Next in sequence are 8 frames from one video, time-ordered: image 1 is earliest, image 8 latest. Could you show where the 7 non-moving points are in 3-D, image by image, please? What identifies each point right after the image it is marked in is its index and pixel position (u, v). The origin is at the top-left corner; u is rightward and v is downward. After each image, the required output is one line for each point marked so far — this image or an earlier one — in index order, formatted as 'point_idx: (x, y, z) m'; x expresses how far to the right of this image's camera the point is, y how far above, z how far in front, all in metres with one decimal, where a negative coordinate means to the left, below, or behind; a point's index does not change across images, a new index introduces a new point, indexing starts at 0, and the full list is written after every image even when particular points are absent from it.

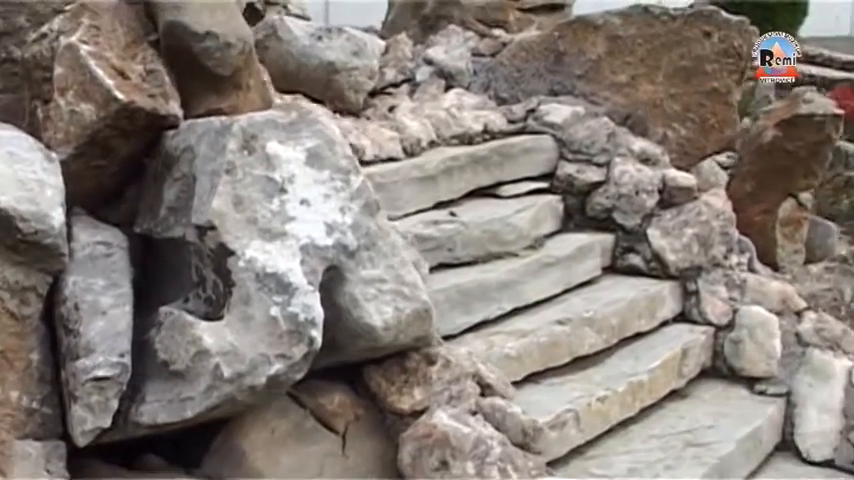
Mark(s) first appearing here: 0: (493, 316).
0: (+0.1, -0.1, +1.7) m
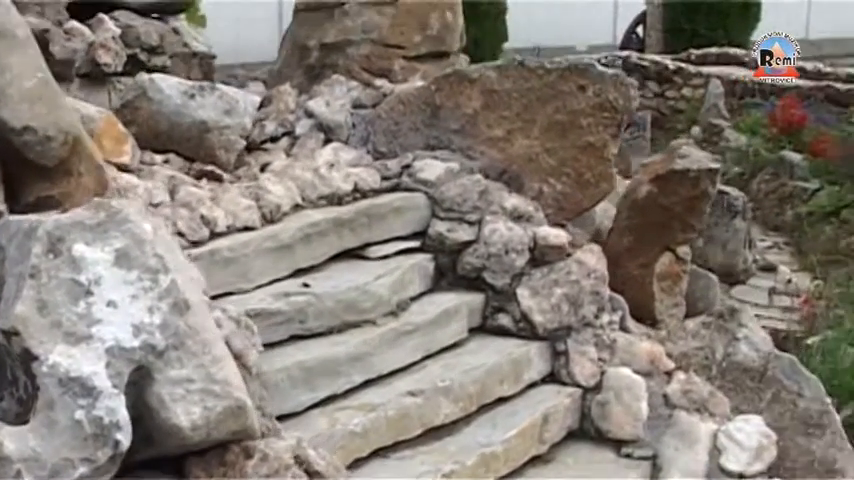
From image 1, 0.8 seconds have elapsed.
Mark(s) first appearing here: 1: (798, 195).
0: (-0.1, -0.2, +1.7) m
1: (+1.5, +0.2, +5.3) m
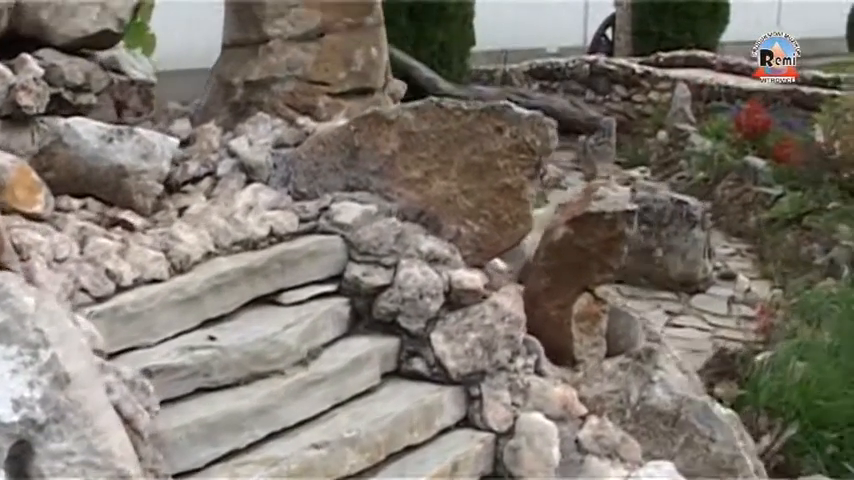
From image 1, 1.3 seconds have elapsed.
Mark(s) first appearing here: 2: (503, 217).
0: (-0.2, -0.3, +1.7) m
1: (+1.4, +0.2, +5.3) m
2: (+0.1, 0.0, +2.1) m
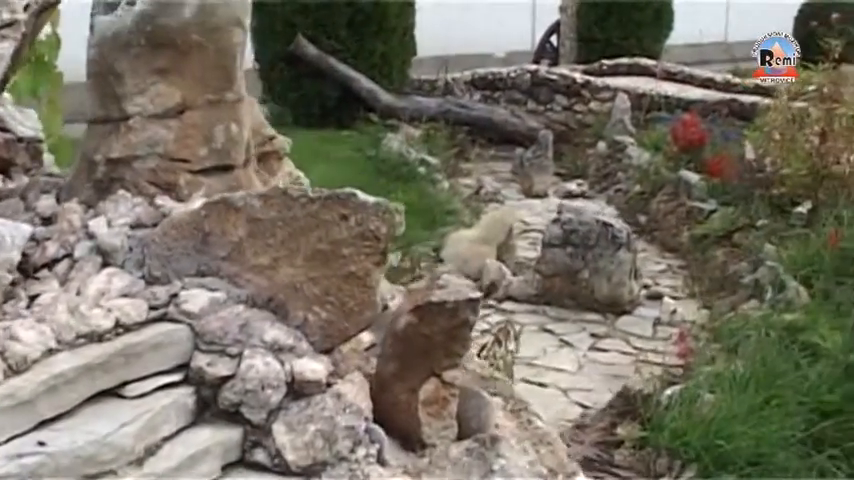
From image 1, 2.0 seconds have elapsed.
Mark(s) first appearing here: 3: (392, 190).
0: (-0.5, -0.4, +1.7) m
1: (+1.1, +0.1, +5.3) m
2: (-0.1, -0.1, +2.1) m
3: (-0.1, +0.2, +5.4) m
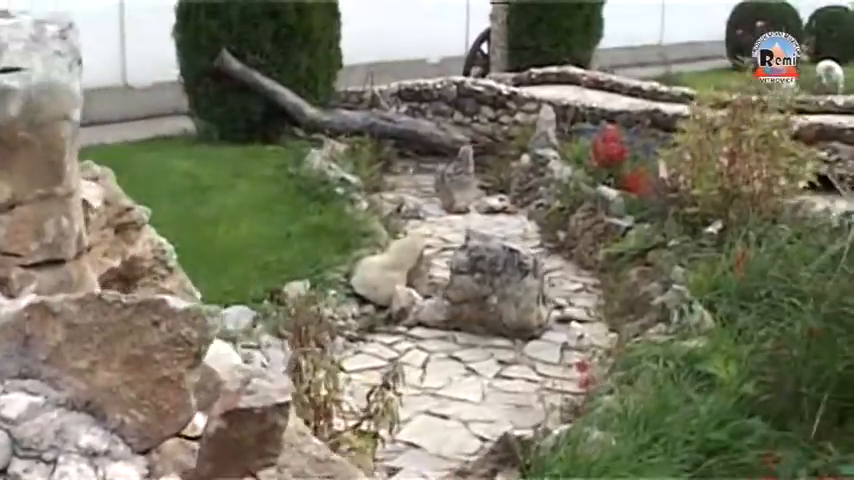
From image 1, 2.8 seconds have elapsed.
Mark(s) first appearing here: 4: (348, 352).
0: (-0.8, -0.6, +1.7) m
1: (+0.8, 0.0, +5.4) m
2: (-0.4, -0.3, +2.1) m
3: (-0.5, +0.1, +5.4) m
4: (-0.3, -0.4, +4.5) m
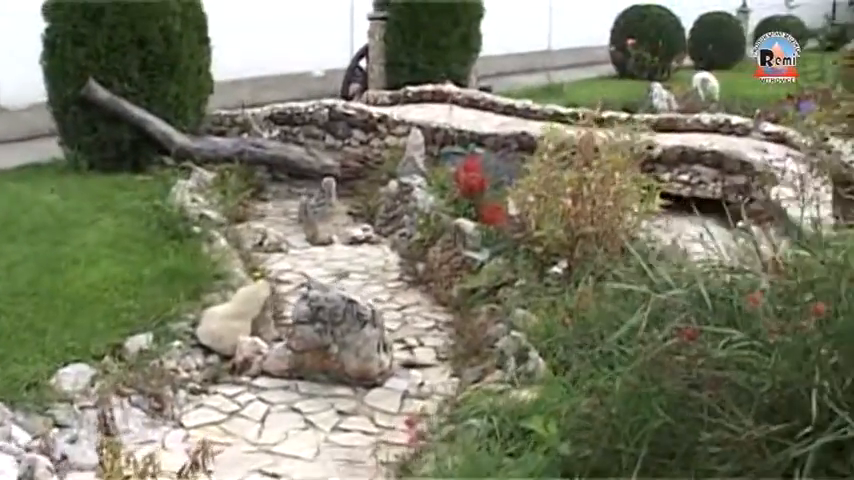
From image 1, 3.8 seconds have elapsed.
0: (-1.2, -0.9, +1.8) m
1: (+0.2, -0.1, +5.4) m
2: (-0.9, -0.6, +2.2) m
3: (-1.1, 0.0, +5.4) m
4: (-0.8, -0.6, +4.6) m
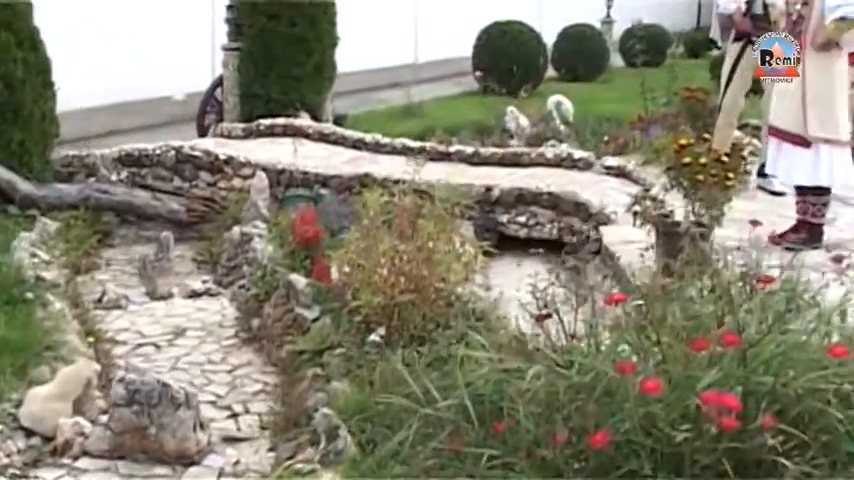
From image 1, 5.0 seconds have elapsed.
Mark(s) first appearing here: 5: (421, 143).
0: (-1.8, -1.4, +1.9) m
1: (-0.5, -0.4, +5.5) m
2: (-1.5, -1.1, +2.3) m
3: (-1.8, -0.3, +5.5) m
4: (-1.5, -0.9, +4.7) m
5: (0.0, +0.5, +6.9) m
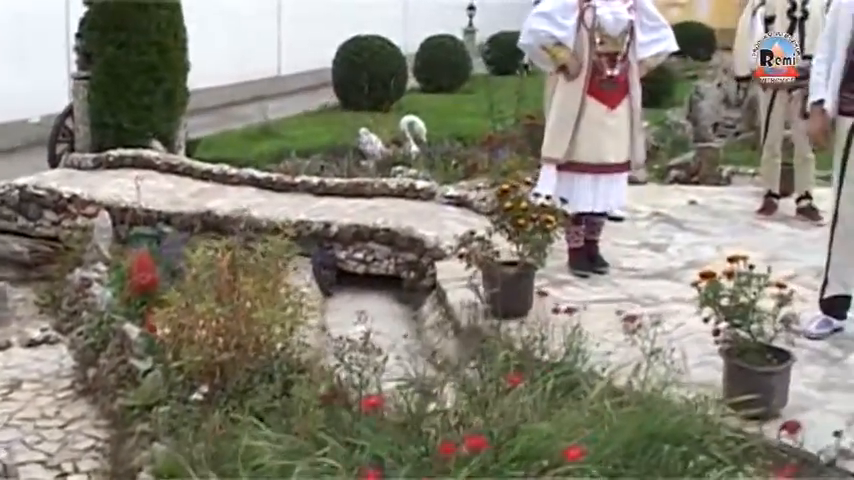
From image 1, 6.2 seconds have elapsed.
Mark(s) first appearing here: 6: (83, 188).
0: (-2.4, -1.9, +2.0) m
1: (-1.3, -0.6, +5.6) m
2: (-2.1, -1.5, +2.4) m
3: (-2.5, -0.6, +5.5) m
4: (-2.2, -1.2, +4.8) m
5: (-0.8, +0.4, +6.9) m
6: (-1.7, +0.3, +6.7) m
